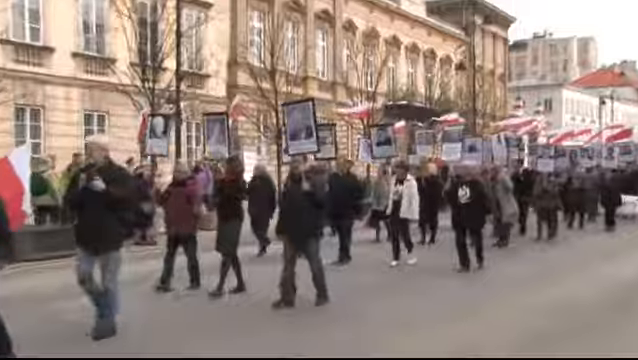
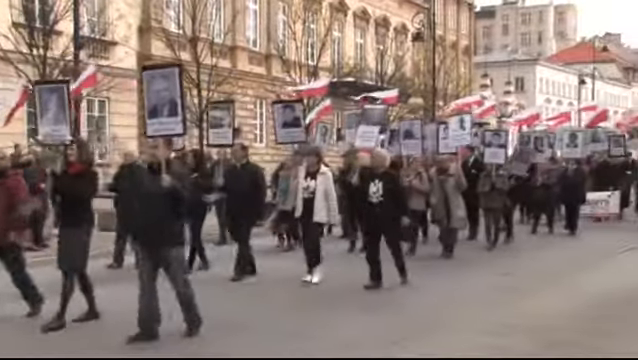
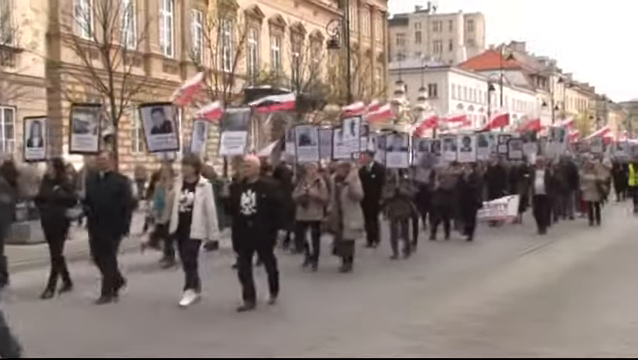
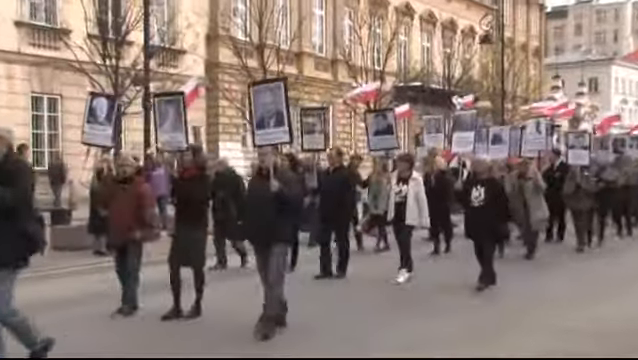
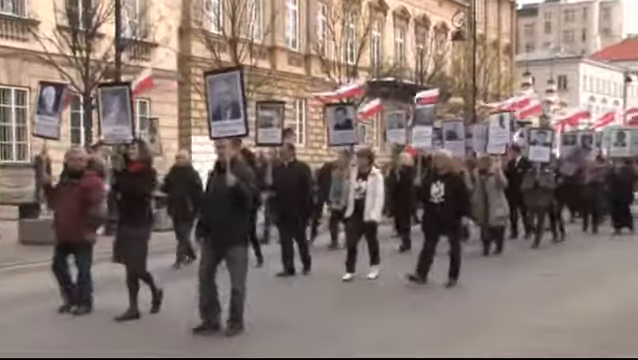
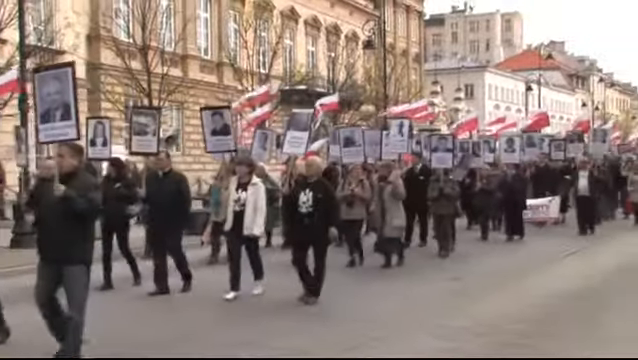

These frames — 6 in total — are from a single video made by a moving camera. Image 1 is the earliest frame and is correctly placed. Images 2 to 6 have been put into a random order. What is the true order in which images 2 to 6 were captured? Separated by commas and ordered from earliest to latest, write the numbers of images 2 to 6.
4, 5, 2, 6, 3
